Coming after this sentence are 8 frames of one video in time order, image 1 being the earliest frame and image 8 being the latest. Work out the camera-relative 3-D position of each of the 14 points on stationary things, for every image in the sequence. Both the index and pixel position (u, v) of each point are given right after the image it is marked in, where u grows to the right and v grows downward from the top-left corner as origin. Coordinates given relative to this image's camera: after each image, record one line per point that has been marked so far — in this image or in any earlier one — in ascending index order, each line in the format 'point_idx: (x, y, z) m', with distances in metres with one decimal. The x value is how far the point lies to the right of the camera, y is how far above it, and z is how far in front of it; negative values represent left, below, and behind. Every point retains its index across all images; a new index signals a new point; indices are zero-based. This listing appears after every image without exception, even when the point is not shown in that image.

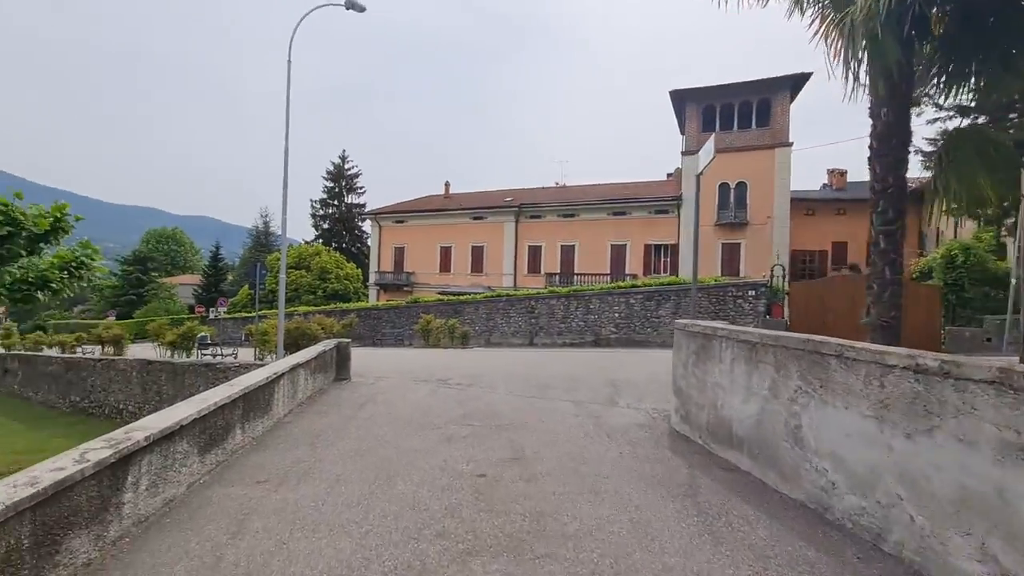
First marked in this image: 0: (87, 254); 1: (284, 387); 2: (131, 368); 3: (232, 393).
0: (-11.3, +0.9, +13.1) m
1: (-3.4, -1.5, +7.3) m
2: (-13.6, -2.9, +17.5) m
3: (-3.1, -1.2, +5.5) m
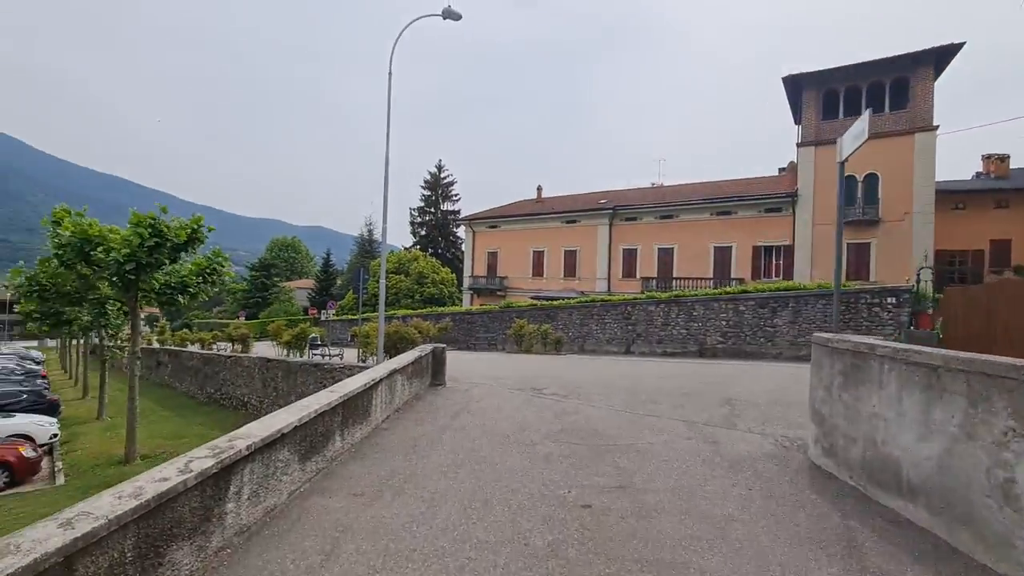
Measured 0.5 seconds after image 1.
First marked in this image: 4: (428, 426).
0: (-8.7, +0.8, +14.5) m
1: (-1.9, -1.6, +7.3) m
2: (-10.1, -3.0, +19.2) m
3: (-2.0, -1.2, +5.4) m
4: (-1.2, -2.0, +7.3) m
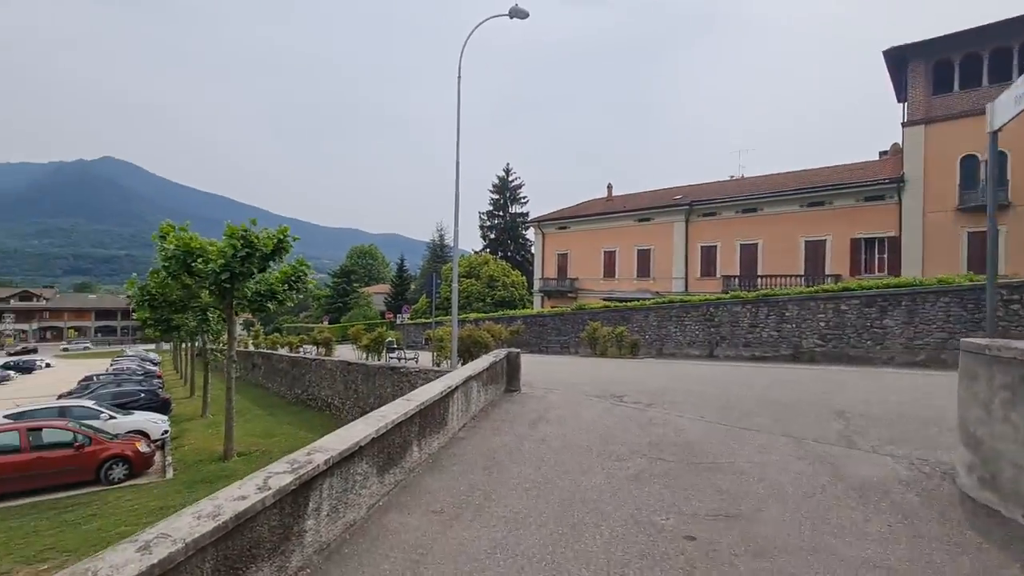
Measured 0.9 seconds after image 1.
0: (-6.5, +0.6, +15.2) m
1: (-0.8, -1.6, +7.1) m
2: (-7.2, -3.3, +20.0) m
3: (-1.1, -1.3, +5.3) m
4: (-0.1, -2.1, +7.0) m
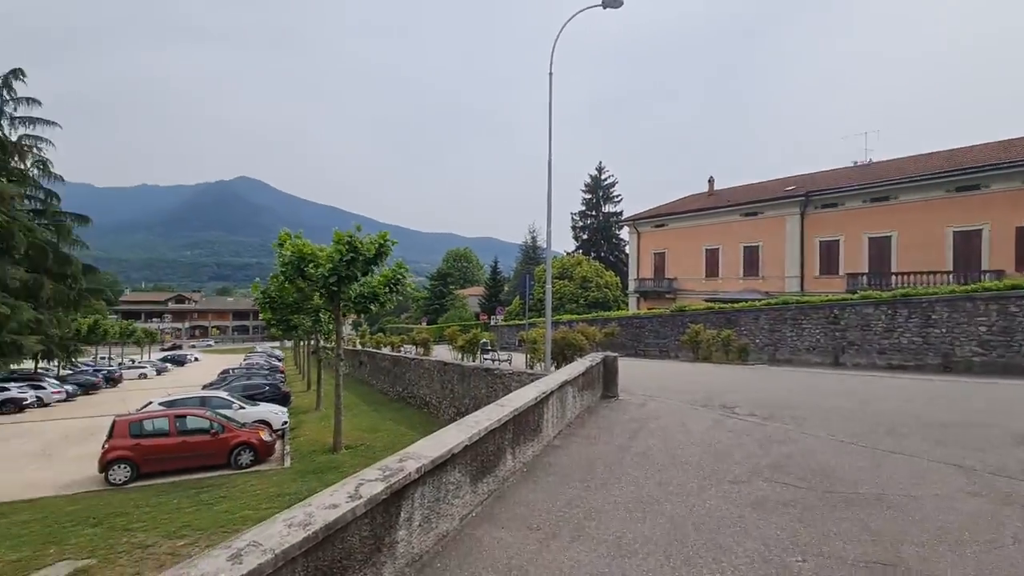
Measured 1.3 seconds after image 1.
0: (-3.5, +0.5, +15.8) m
1: (+0.6, -1.6, +6.8) m
2: (-3.3, -3.3, +20.6) m
3: (-0.1, -1.3, +5.0) m
4: (+1.2, -2.1, +6.5) m
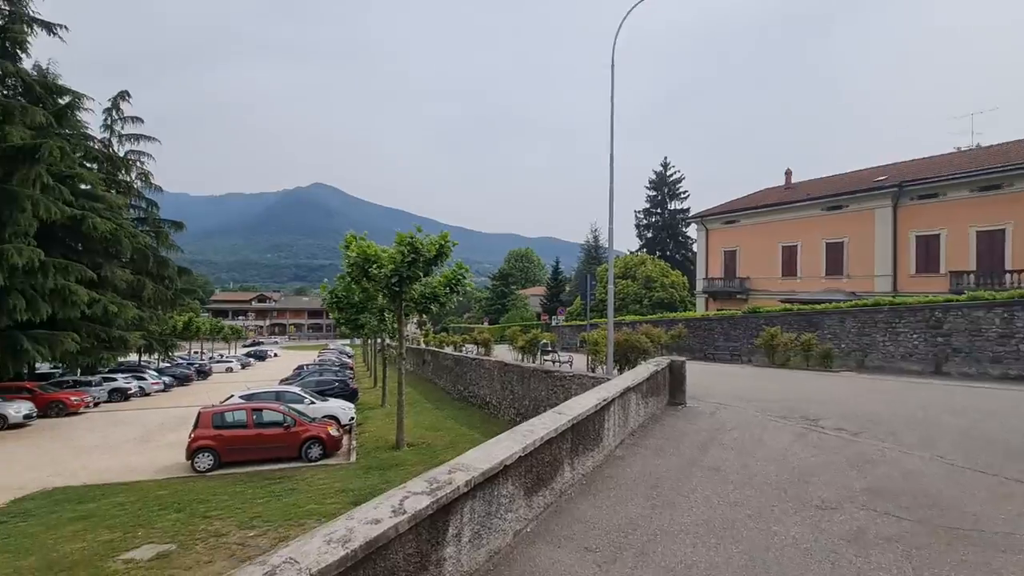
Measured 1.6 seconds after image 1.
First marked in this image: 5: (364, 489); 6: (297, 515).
0: (-1.6, +0.5, +15.8) m
1: (+1.3, -1.7, +6.4) m
2: (-0.8, -3.4, +20.6) m
3: (+0.5, -1.3, +4.7) m
4: (+2.0, -2.1, +6.1) m
5: (-3.2, -4.4, +10.7) m
6: (-3.8, -4.1, +8.8) m
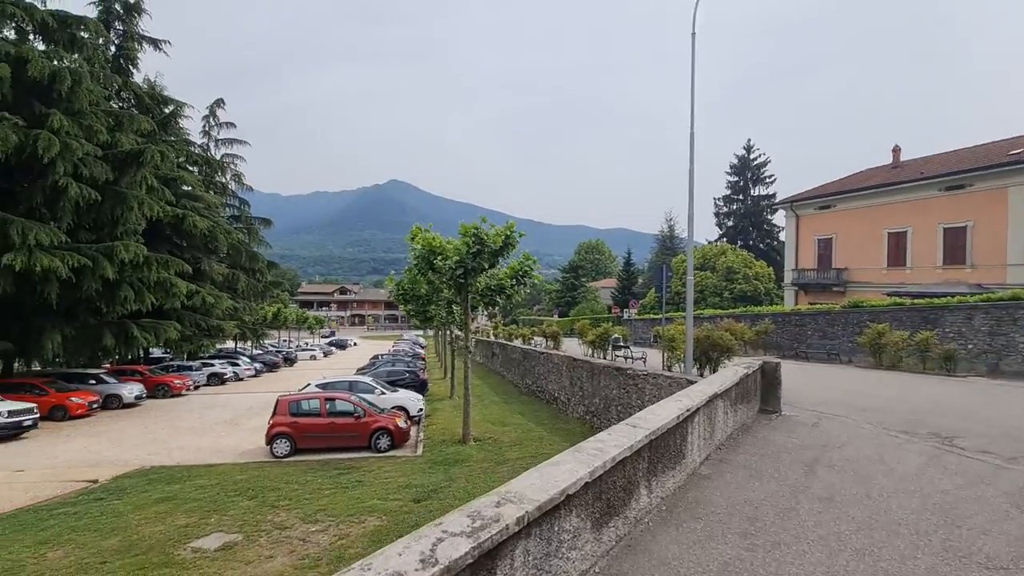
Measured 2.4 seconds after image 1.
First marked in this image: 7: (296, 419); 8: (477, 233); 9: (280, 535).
0: (+0.5, +0.7, +15.2) m
1: (+2.1, -1.6, +5.5) m
2: (+2.0, -3.0, +19.9) m
3: (+1.0, -1.2, +4.0) m
4: (+2.7, -2.0, +5.1) m
5: (-1.8, -4.2, +10.5) m
6: (-2.7, -3.9, +8.6) m
7: (-6.8, -4.1, +15.4) m
8: (-1.0, +1.6, +14.7) m
9: (-3.5, -3.8, +7.4) m
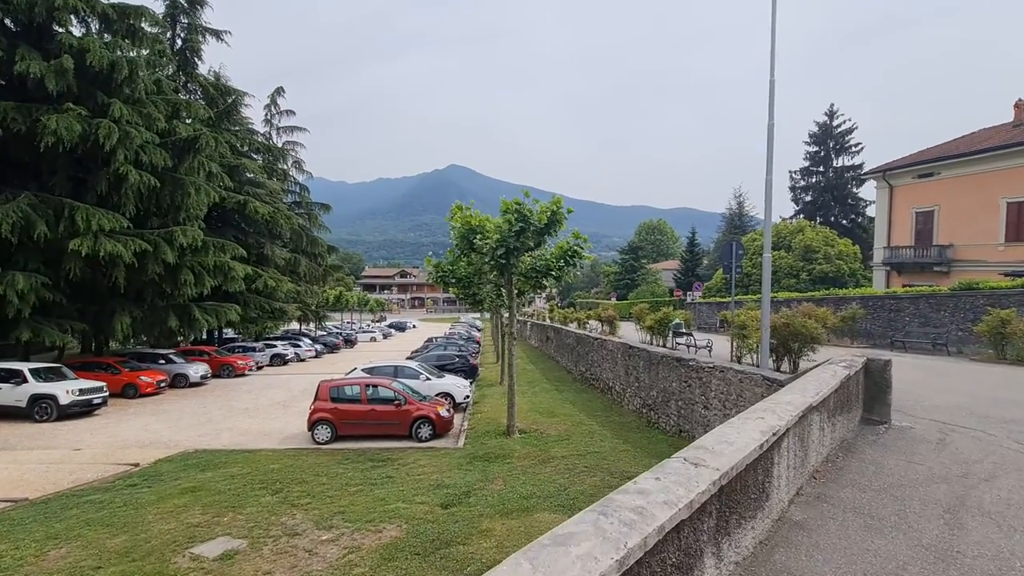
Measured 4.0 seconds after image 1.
0: (+1.8, +1.3, +13.8) m
1: (+2.3, -1.3, +4.0) m
2: (+3.9, -2.3, +18.3) m
3: (+1.0, -1.1, +2.6) m
4: (+2.8, -1.8, +3.6) m
5: (-1.0, -3.8, +9.5) m
6: (-2.1, -3.6, +7.8) m
7: (-5.4, -3.6, +15.0) m
8: (+0.2, +2.2, +13.4) m
9: (-3.1, -3.5, +6.7) m
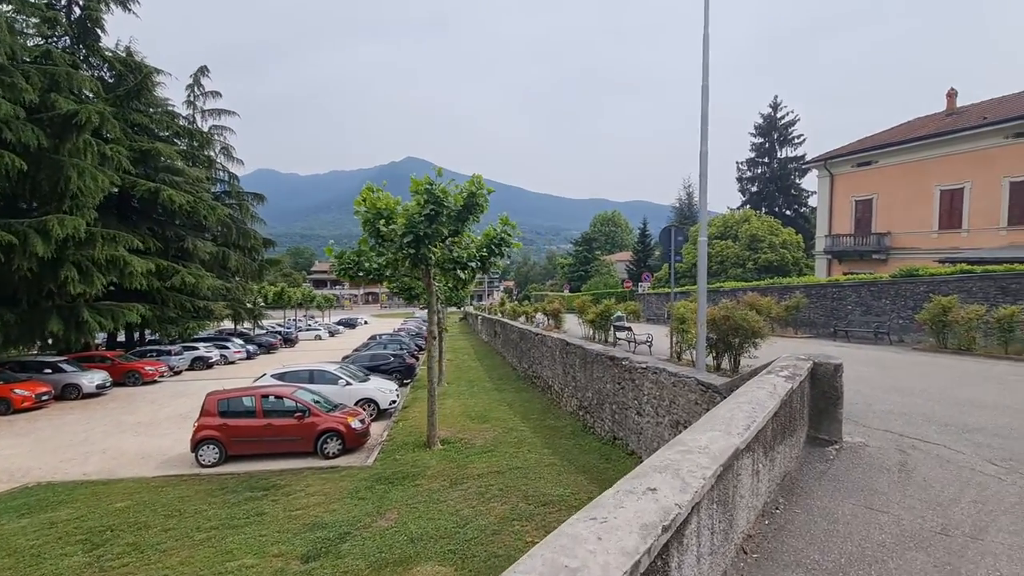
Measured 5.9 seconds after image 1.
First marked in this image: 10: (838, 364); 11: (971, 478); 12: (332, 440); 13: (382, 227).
0: (-0.3, +1.5, +12.2) m
1: (+1.0, -1.3, +2.5) m
2: (+1.4, -2.0, +16.9) m
3: (-0.2, -1.0, +1.0) m
4: (+1.5, -1.7, +2.1) m
5: (-2.7, -3.7, +7.7) m
6: (-3.7, -3.5, +5.9) m
7: (-7.5, -3.5, +12.9) m
8: (-1.9, +2.3, +11.6) m
9: (-4.5, -3.5, +4.8) m
10: (+3.5, -0.8, +5.3) m
11: (+4.2, -1.7, +4.4) m
12: (-4.8, -4.0, +12.9) m
13: (-3.1, +1.5, +12.1) m
